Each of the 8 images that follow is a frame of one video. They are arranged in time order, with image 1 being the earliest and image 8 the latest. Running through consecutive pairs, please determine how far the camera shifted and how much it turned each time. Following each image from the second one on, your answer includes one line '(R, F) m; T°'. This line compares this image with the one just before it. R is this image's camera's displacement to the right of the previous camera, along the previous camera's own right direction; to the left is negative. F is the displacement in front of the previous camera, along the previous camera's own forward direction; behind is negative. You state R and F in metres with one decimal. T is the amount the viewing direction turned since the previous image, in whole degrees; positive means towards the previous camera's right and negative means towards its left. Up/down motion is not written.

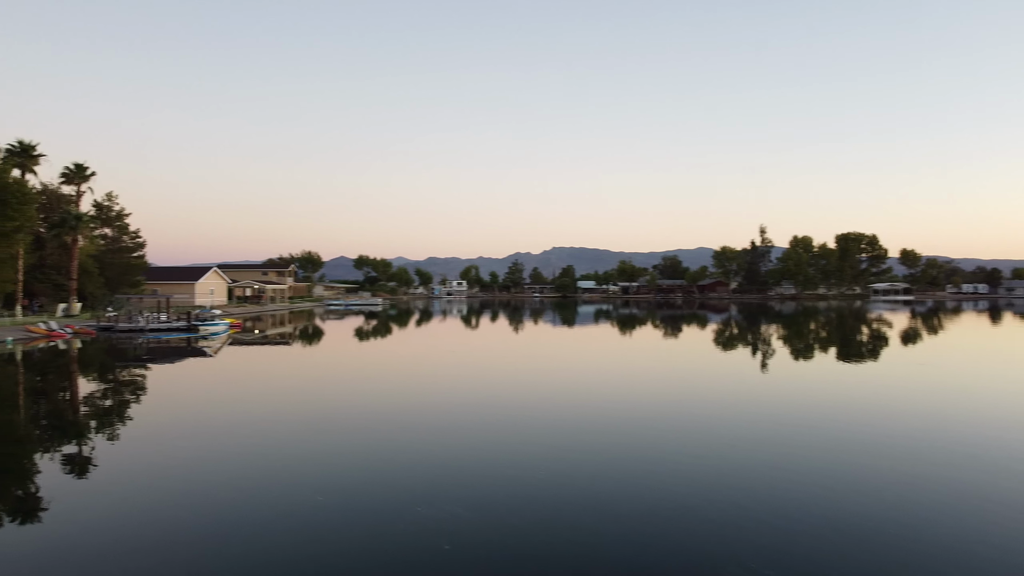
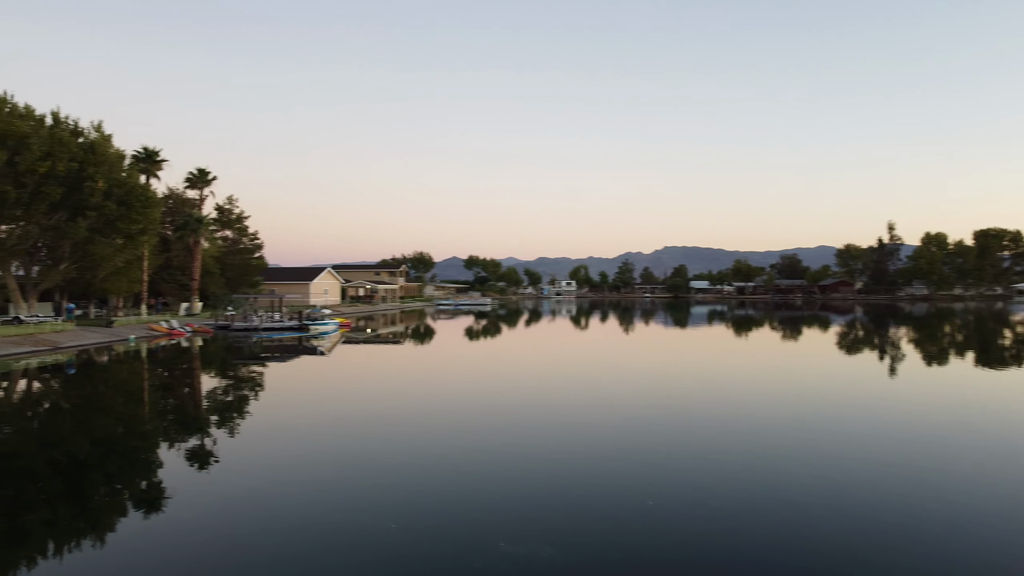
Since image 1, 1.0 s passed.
(+0.1, +0.5) m; -8°
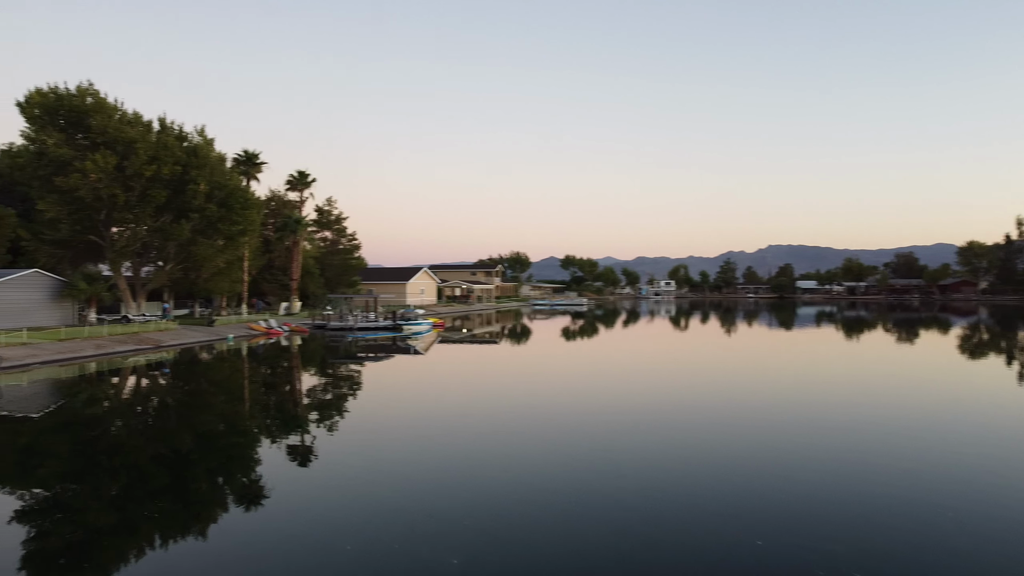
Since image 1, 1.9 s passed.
(+0.1, +0.4) m; -7°
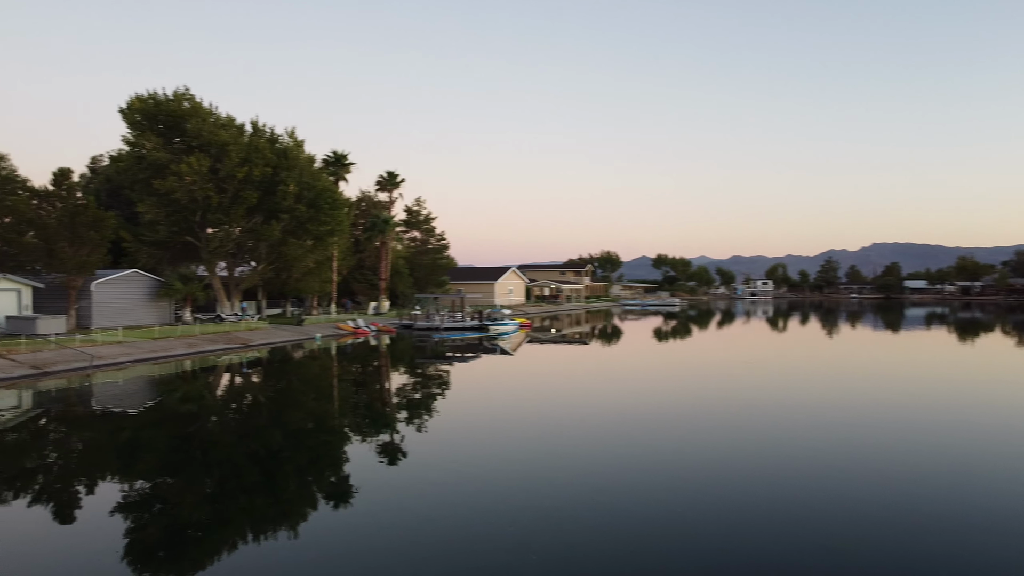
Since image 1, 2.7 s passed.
(+0.1, +0.4) m; -6°
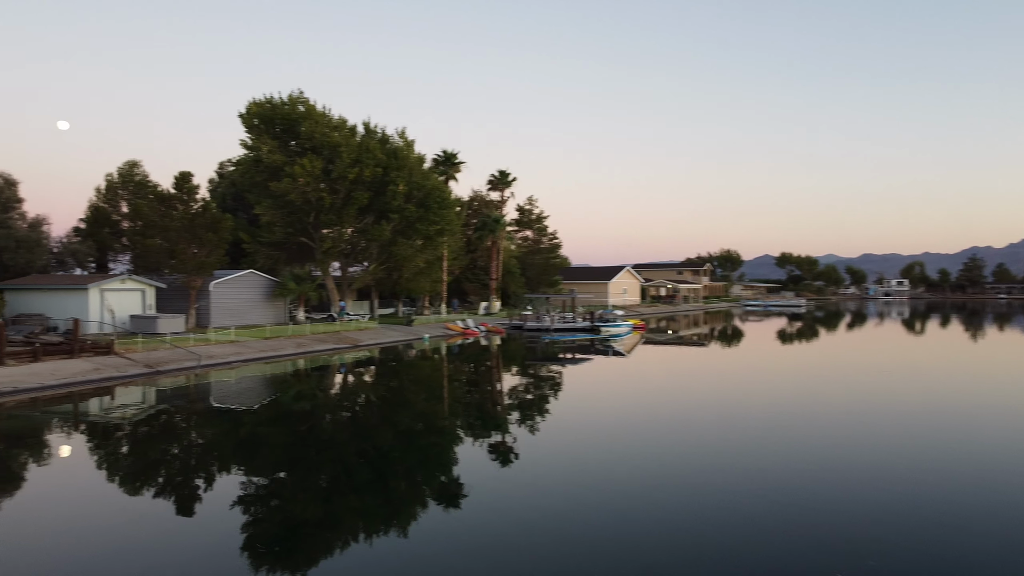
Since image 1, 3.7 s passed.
(+0.1, +0.5) m; -8°
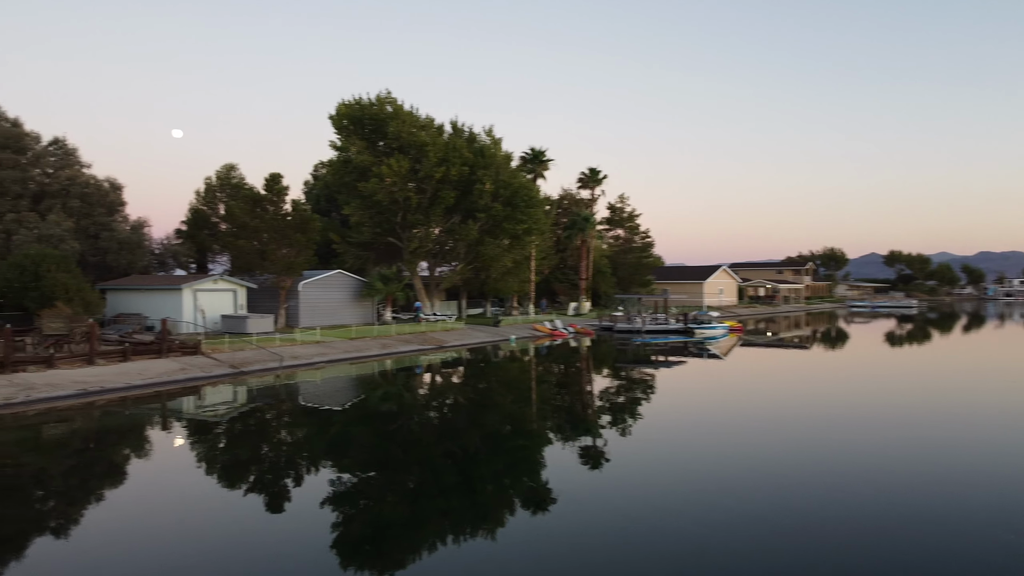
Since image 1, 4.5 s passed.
(+0.1, +0.4) m; -7°
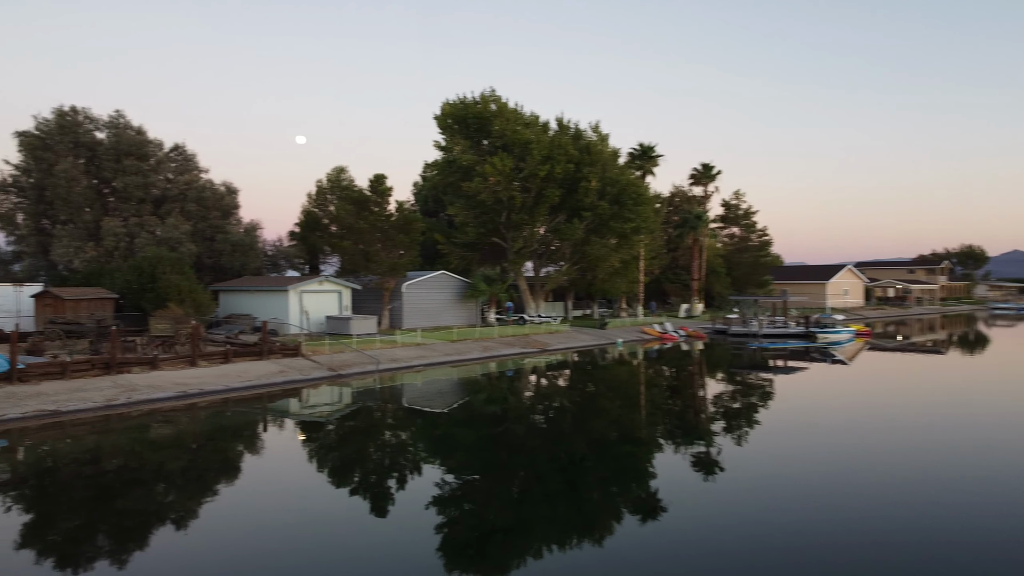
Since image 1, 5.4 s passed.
(+0.1, +0.4) m; -8°
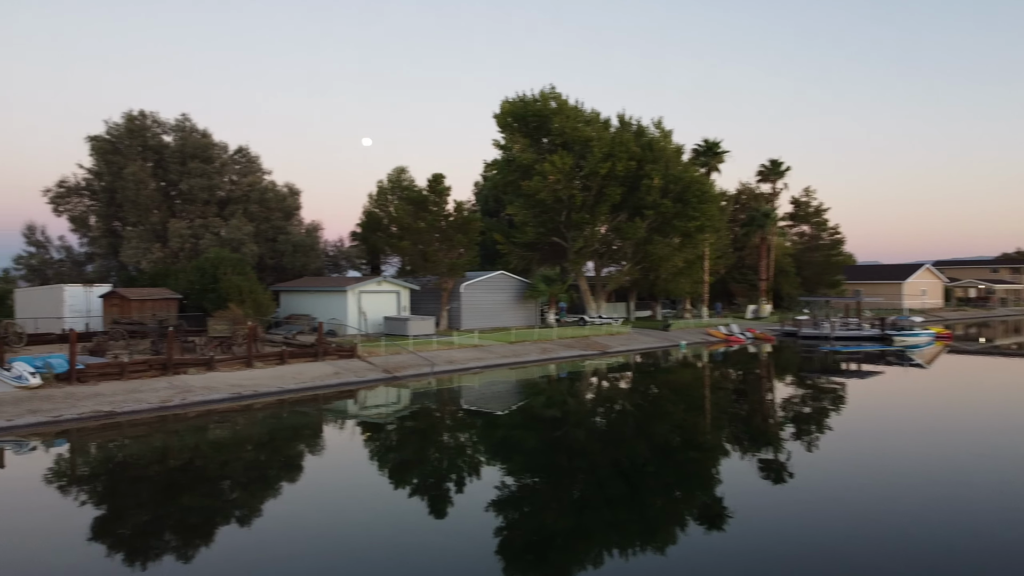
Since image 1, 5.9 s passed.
(+0.1, +0.2) m; -4°
